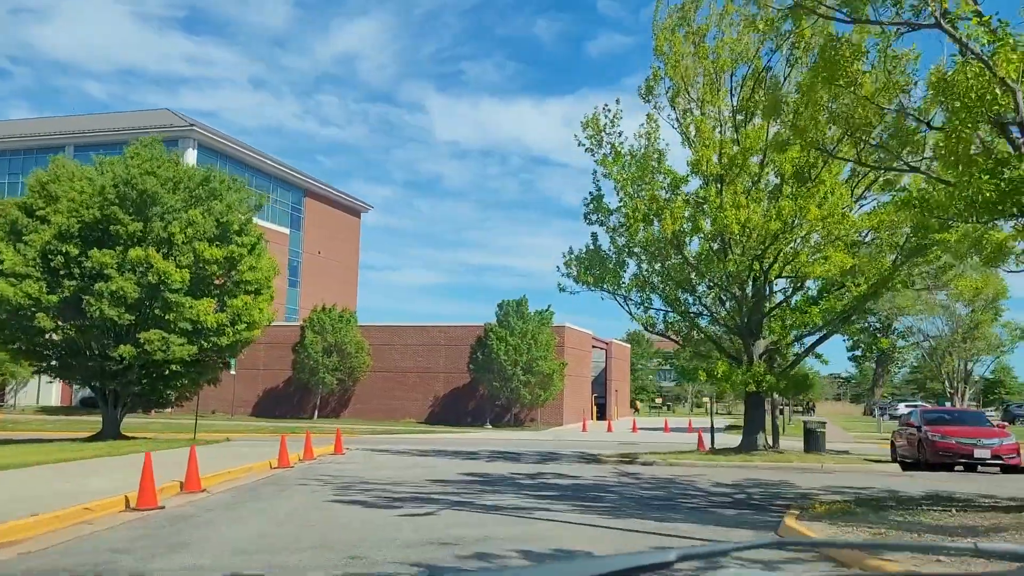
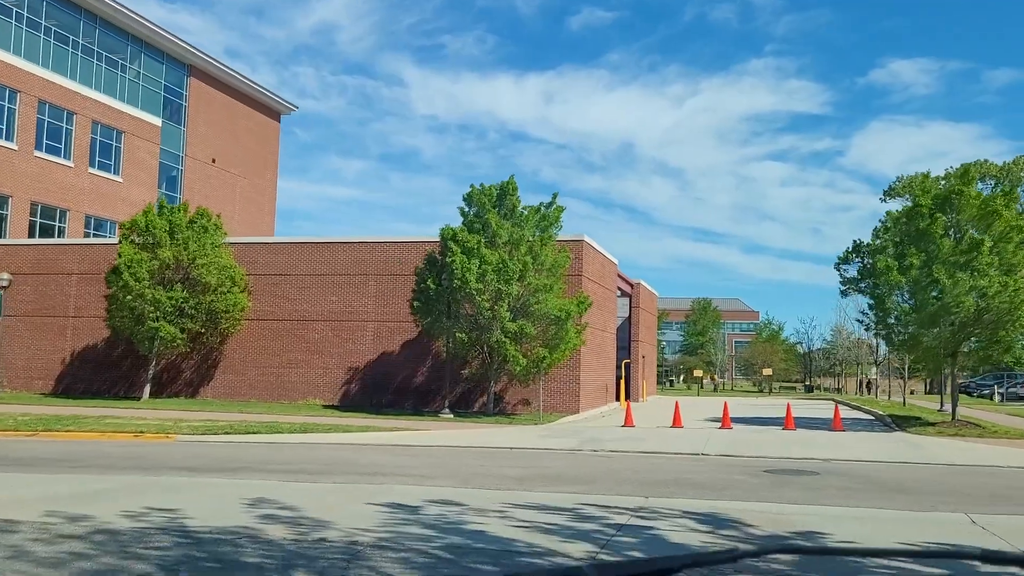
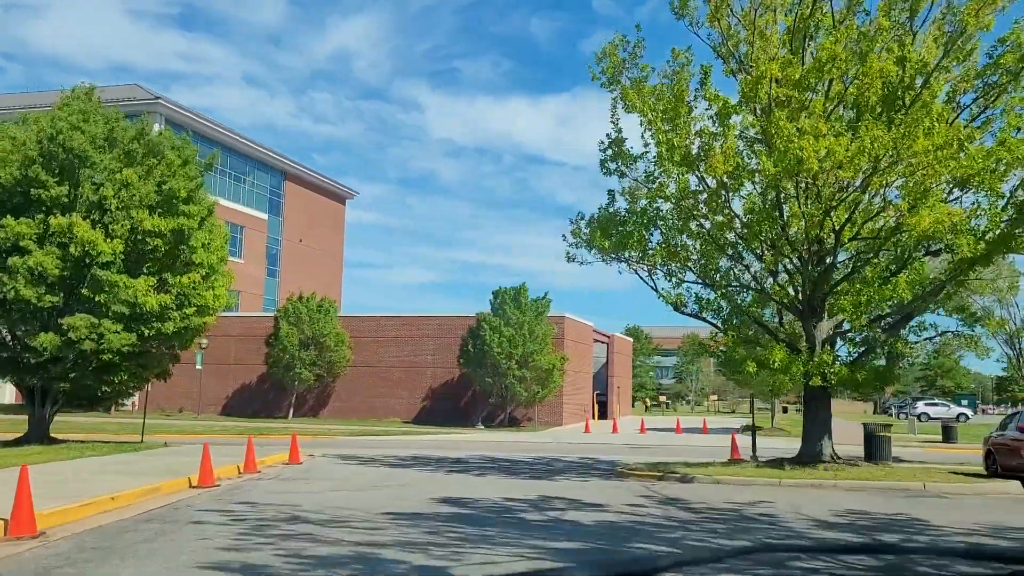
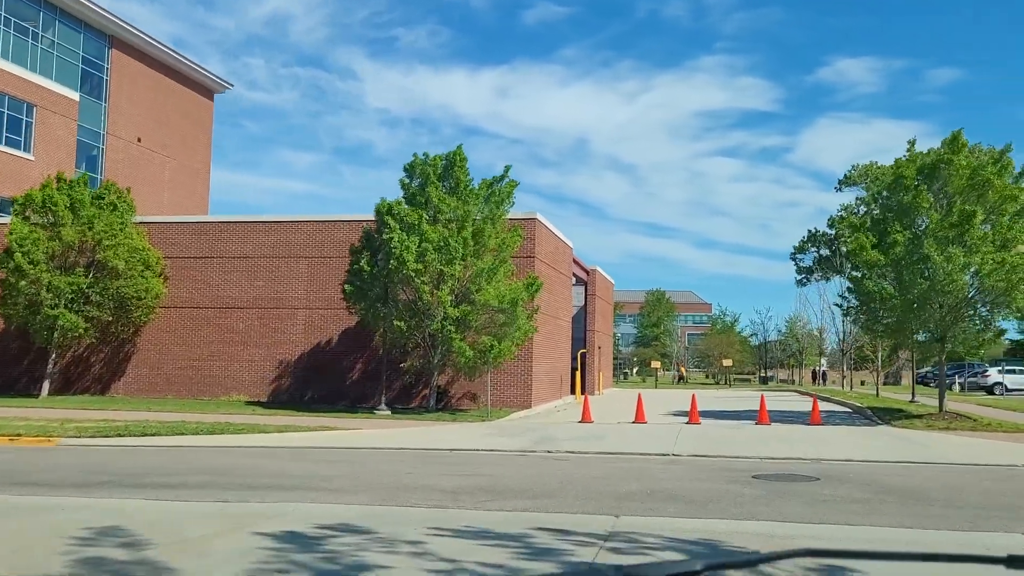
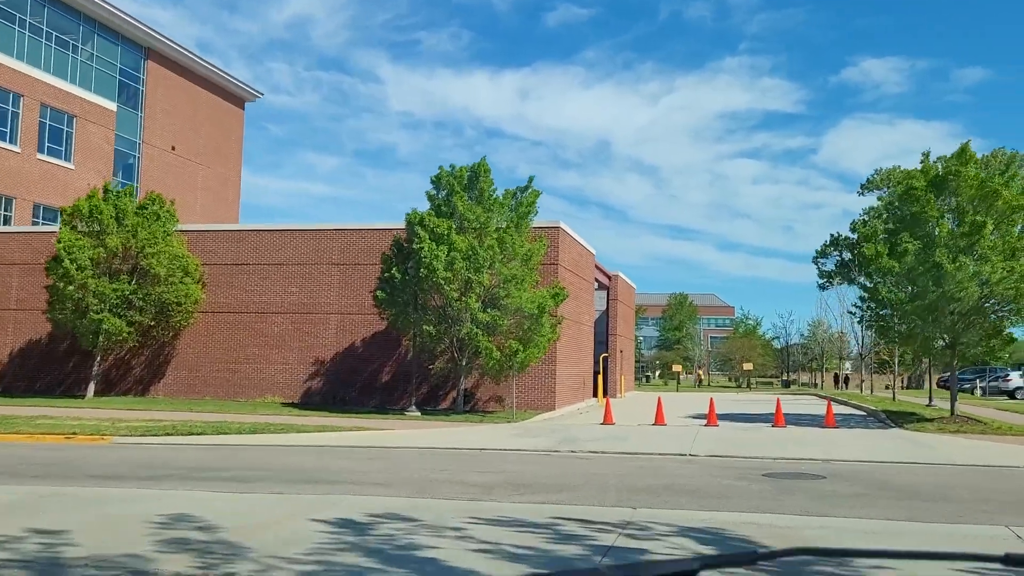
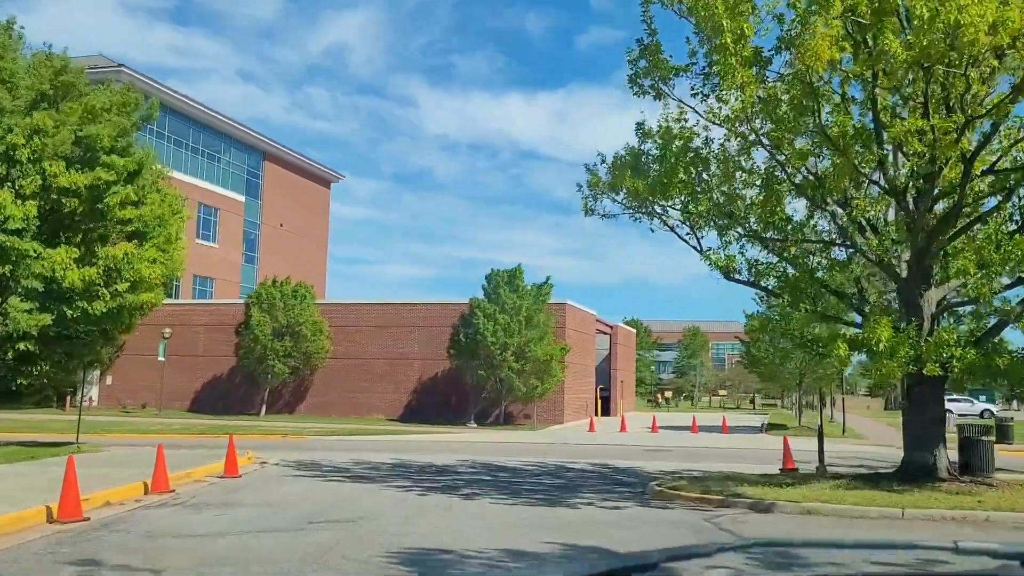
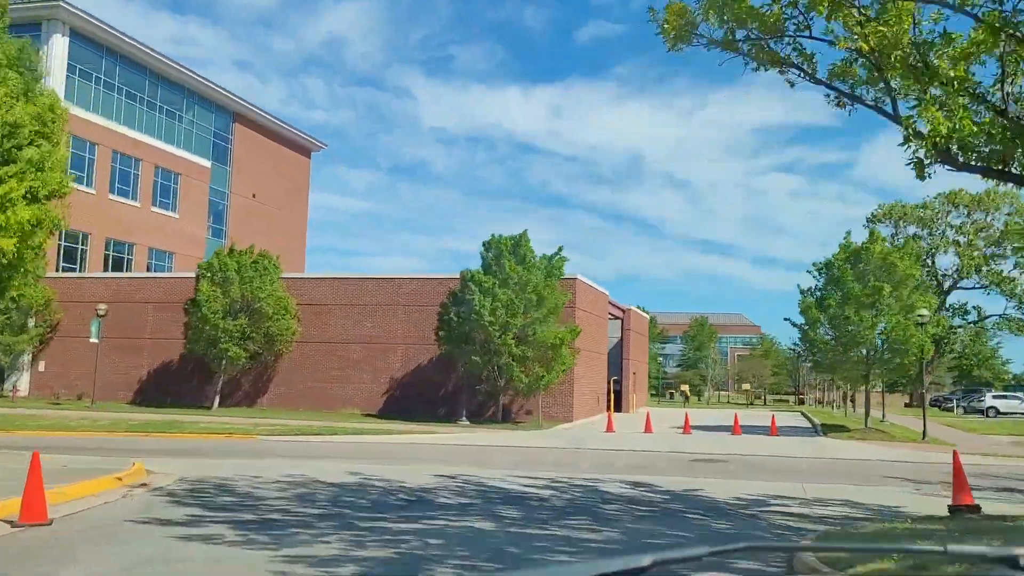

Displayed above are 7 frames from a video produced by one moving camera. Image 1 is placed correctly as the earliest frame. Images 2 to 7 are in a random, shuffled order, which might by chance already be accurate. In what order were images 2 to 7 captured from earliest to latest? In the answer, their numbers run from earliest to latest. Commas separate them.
3, 6, 7, 2, 5, 4
